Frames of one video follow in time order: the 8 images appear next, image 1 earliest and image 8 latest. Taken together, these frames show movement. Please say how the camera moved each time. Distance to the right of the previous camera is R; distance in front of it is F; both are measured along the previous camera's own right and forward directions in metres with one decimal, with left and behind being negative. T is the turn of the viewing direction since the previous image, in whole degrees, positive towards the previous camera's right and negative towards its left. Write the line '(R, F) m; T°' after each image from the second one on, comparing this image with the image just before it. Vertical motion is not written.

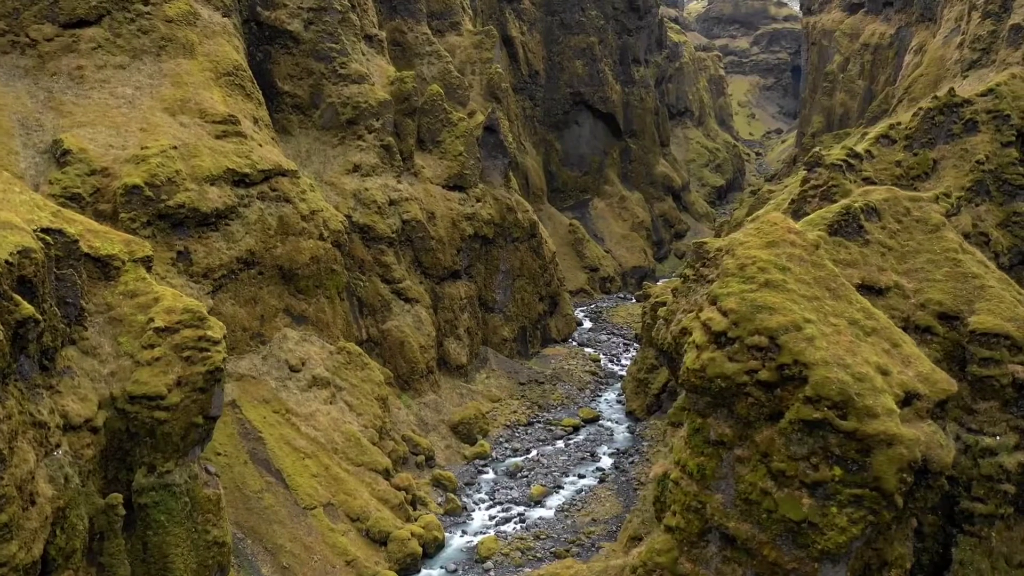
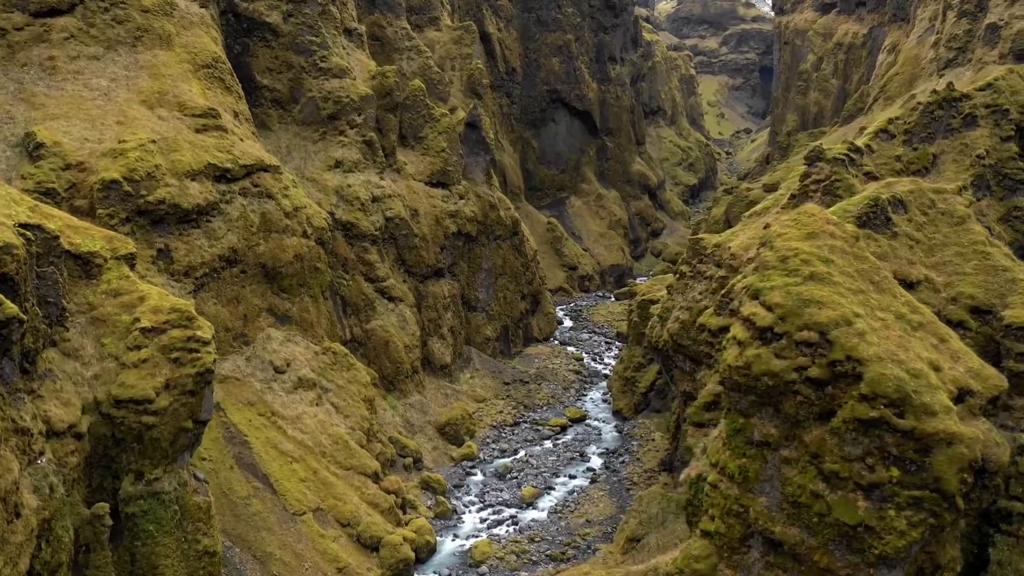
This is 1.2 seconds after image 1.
(-0.8, +0.6) m; +2°
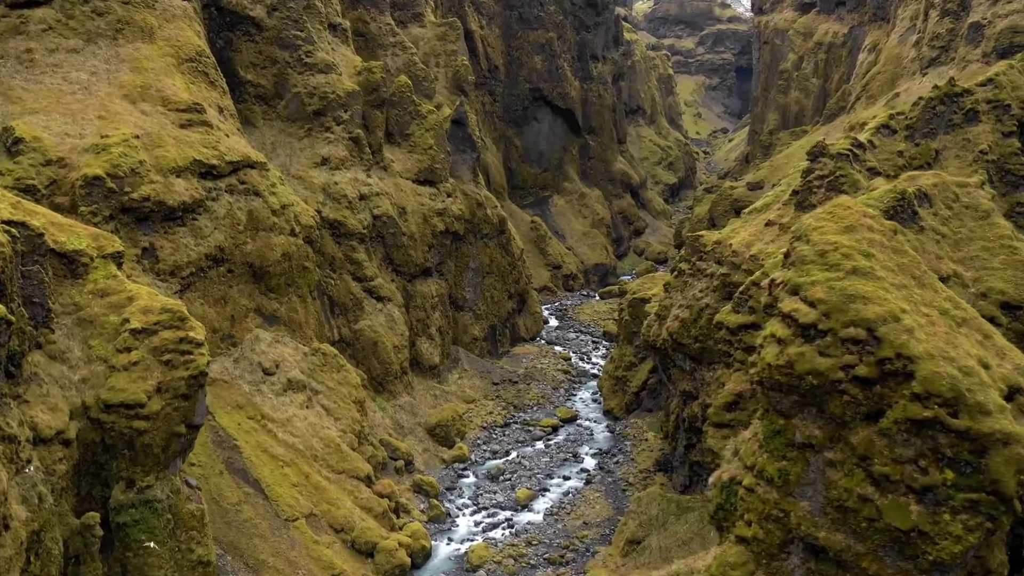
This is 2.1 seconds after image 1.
(-0.7, +0.5) m; +2°
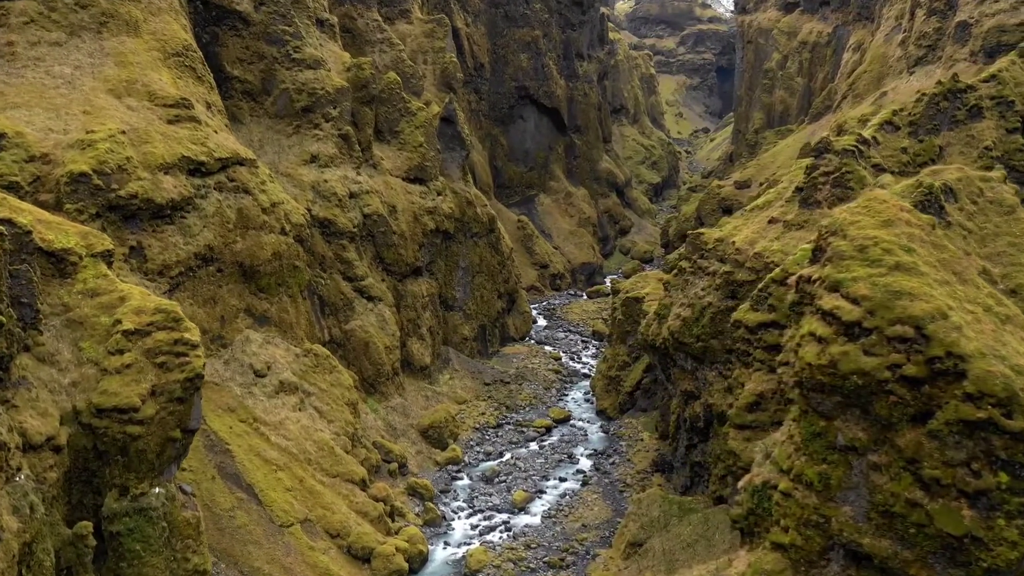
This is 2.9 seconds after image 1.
(-0.6, +0.4) m; +1°
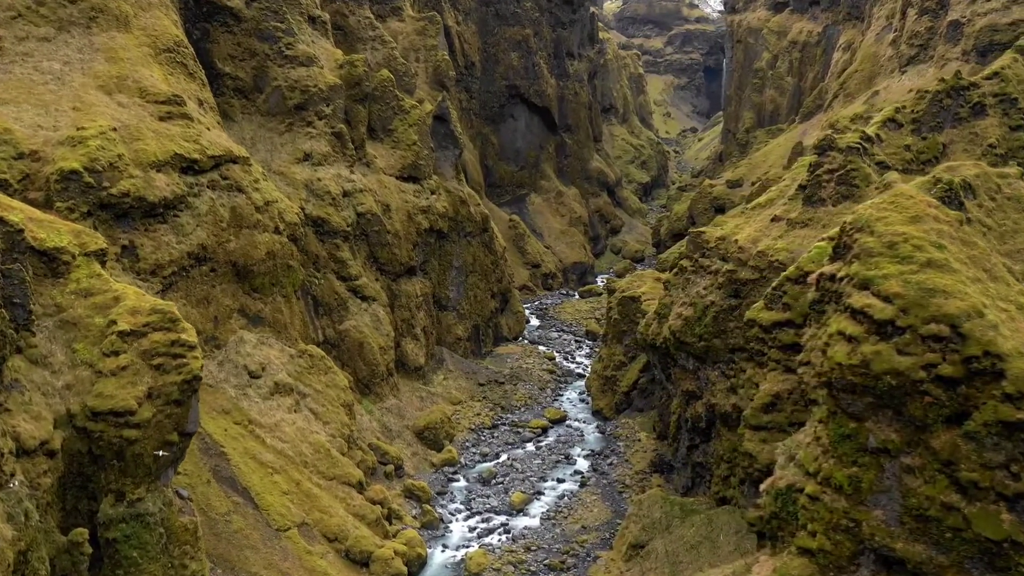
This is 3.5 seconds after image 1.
(-0.4, +0.3) m; +1°
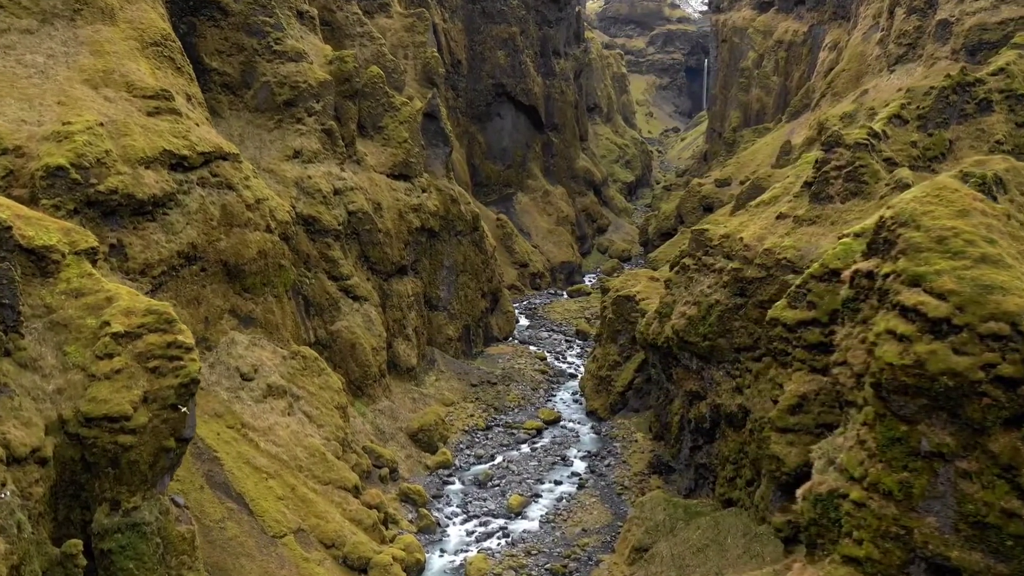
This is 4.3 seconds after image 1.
(-0.6, +0.5) m; +1°
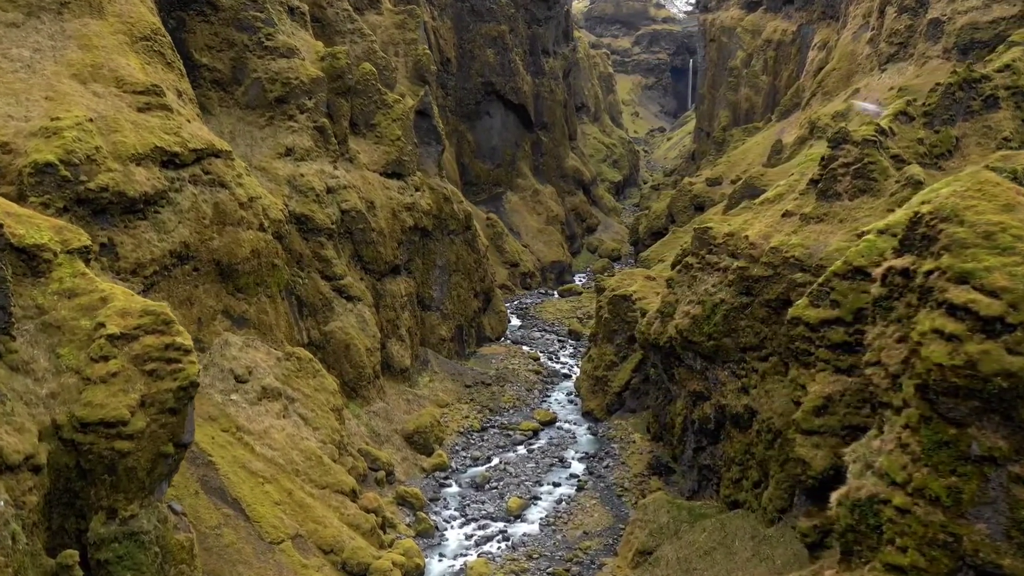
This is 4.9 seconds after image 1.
(-0.5, +0.4) m; +1°
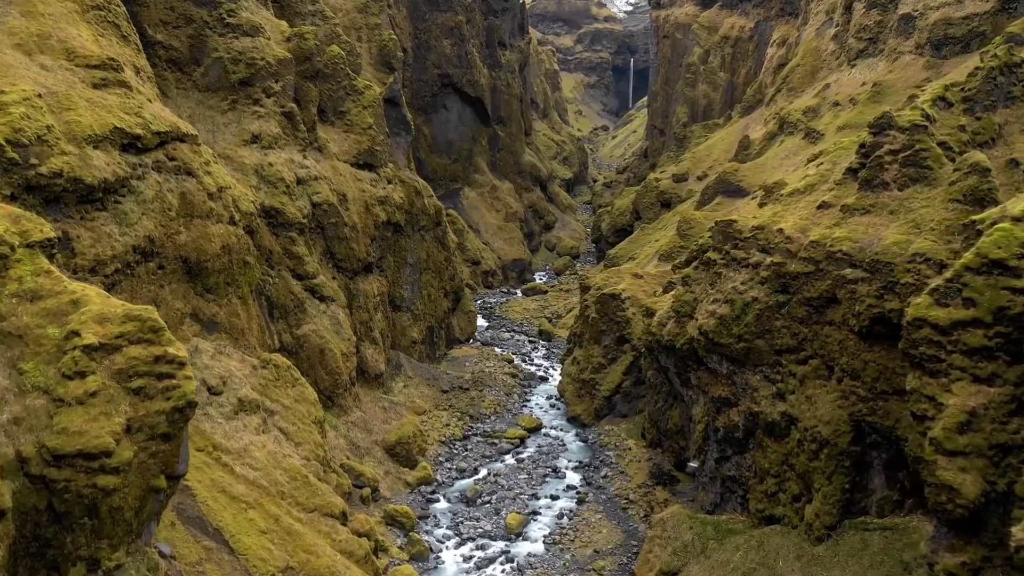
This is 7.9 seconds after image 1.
(-2.1, +2.2) m; +5°
